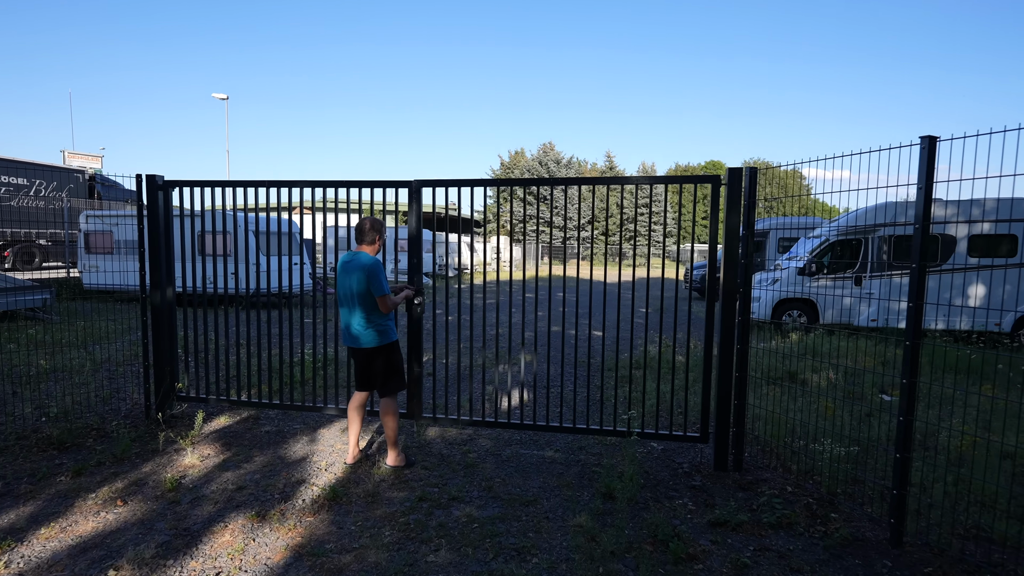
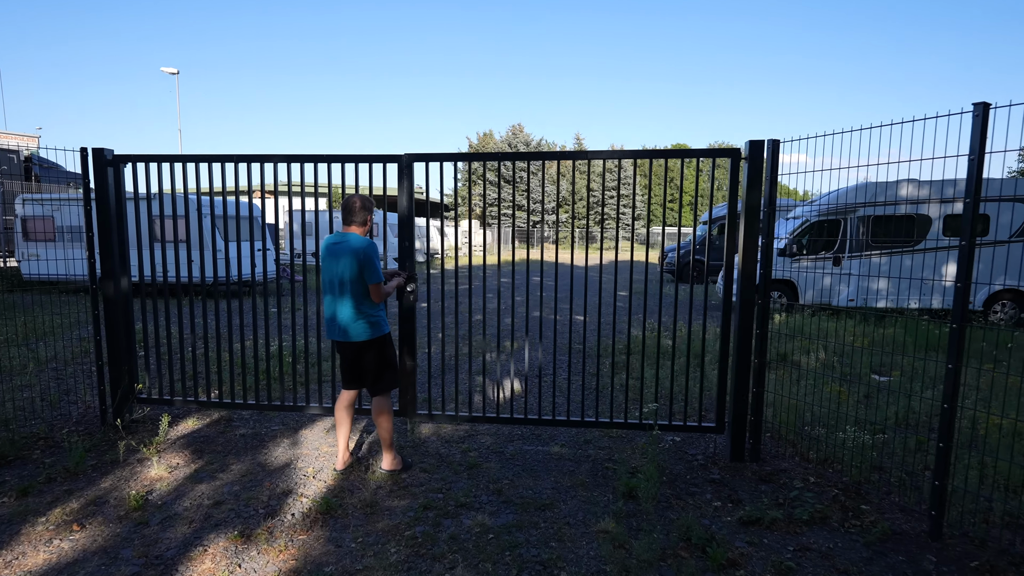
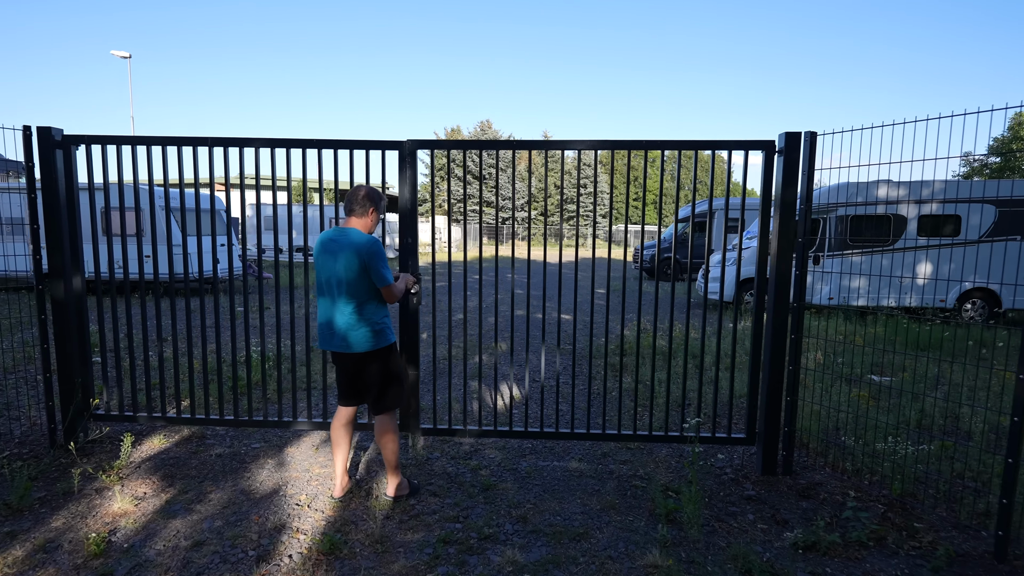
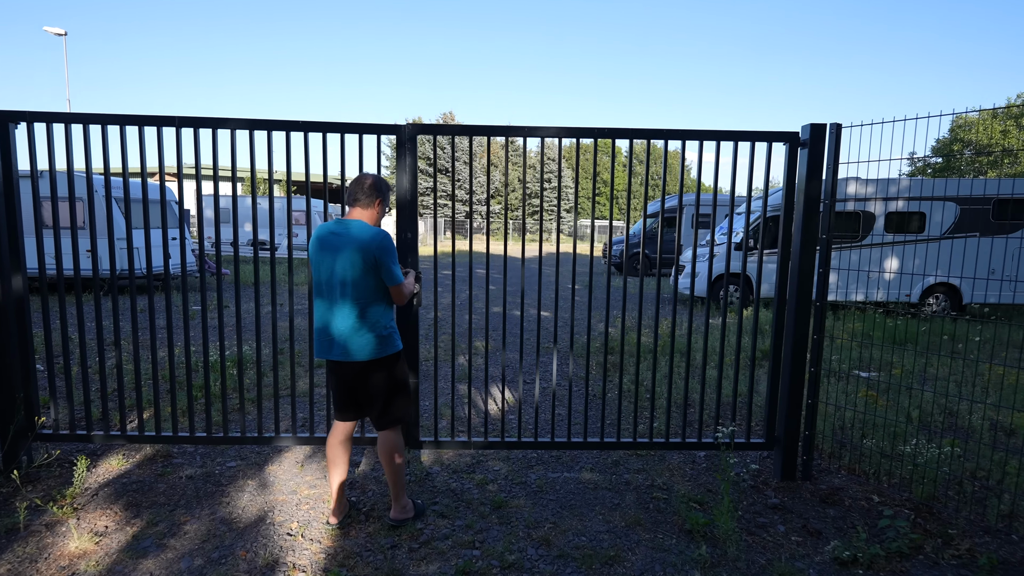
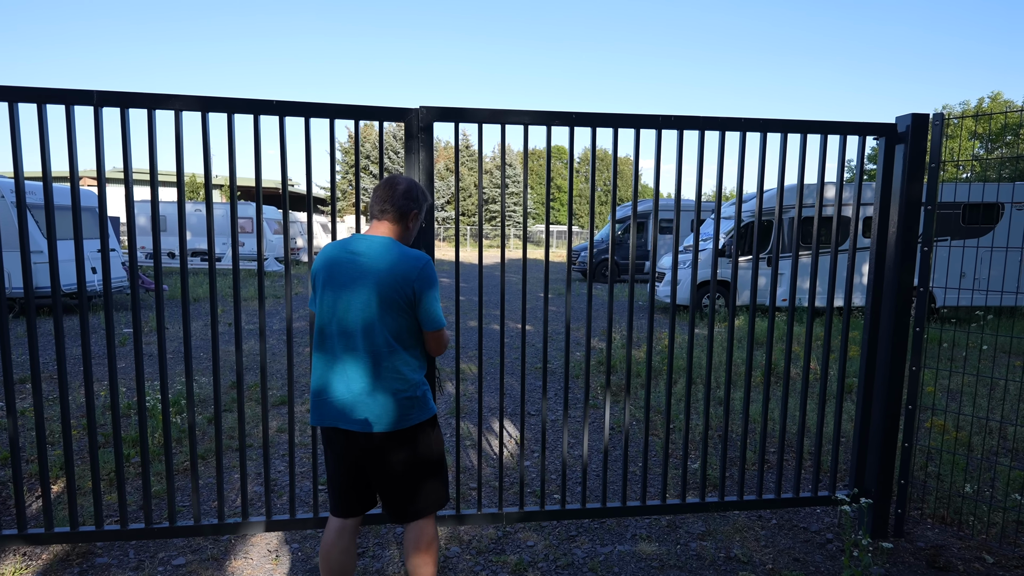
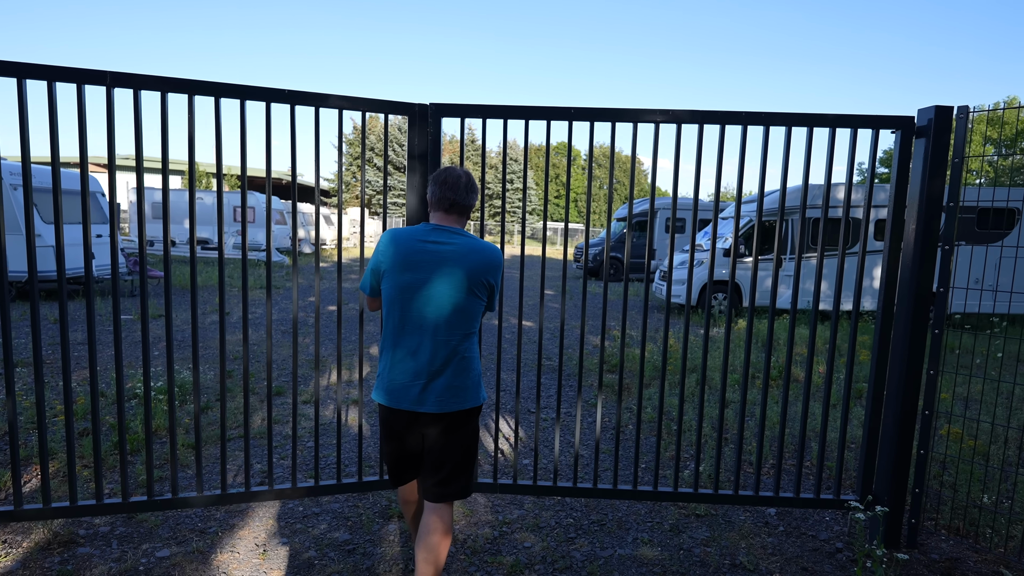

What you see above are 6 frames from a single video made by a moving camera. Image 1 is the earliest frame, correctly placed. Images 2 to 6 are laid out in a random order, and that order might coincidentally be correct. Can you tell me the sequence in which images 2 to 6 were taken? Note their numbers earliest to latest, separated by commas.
2, 3, 4, 5, 6
